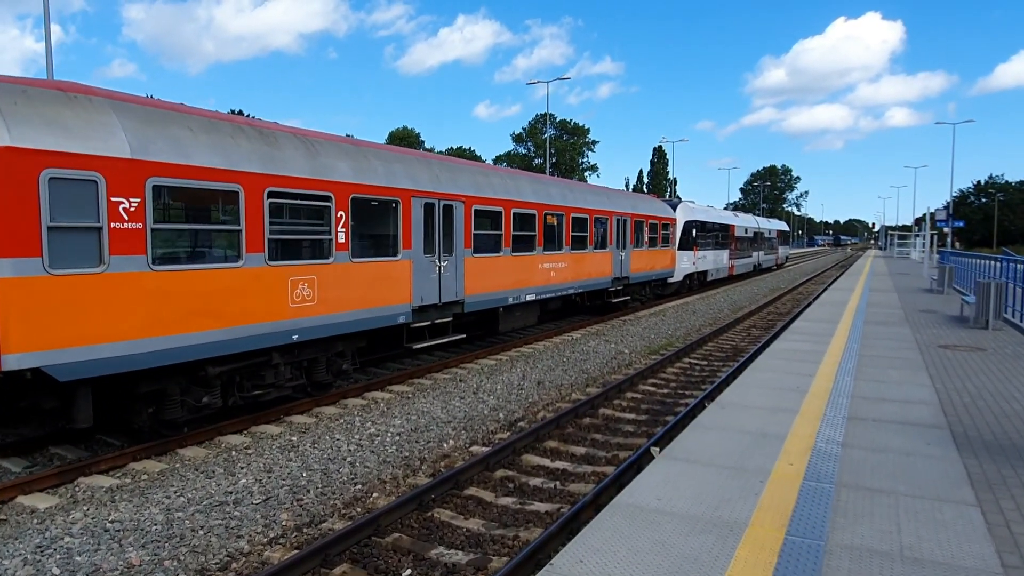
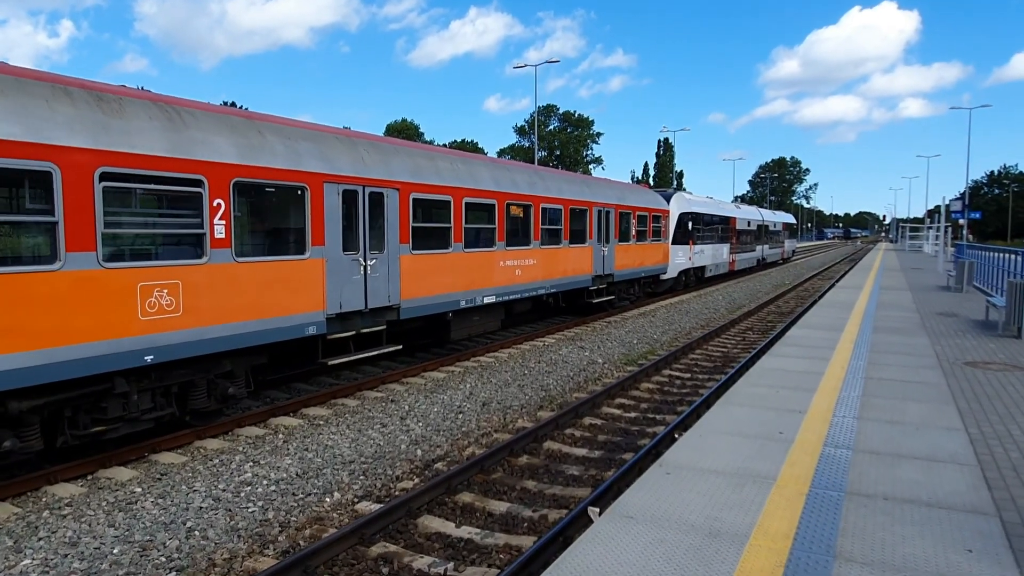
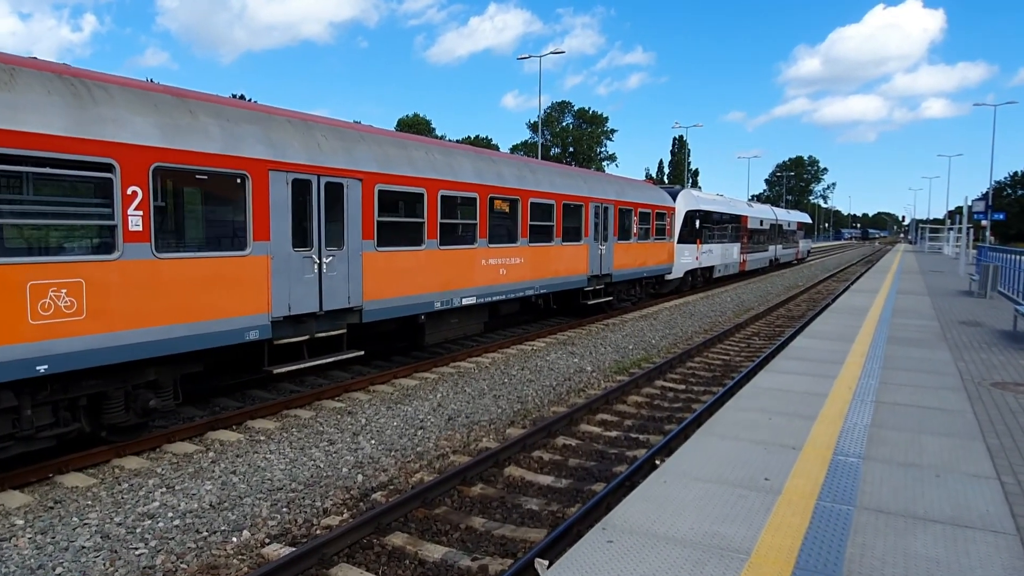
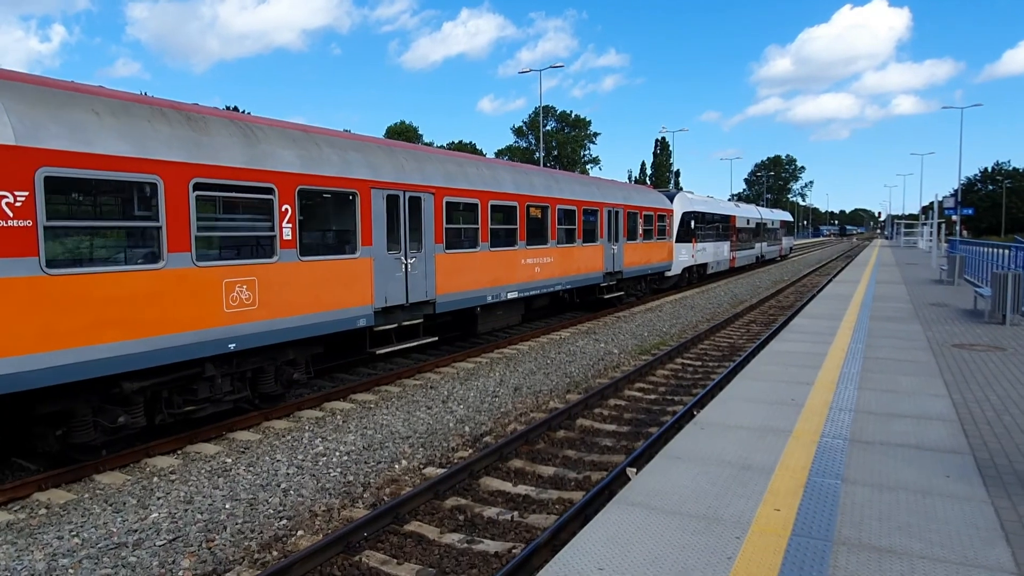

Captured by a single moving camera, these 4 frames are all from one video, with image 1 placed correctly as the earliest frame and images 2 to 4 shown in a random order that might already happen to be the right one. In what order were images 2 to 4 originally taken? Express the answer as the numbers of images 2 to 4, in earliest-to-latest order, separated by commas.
4, 2, 3
